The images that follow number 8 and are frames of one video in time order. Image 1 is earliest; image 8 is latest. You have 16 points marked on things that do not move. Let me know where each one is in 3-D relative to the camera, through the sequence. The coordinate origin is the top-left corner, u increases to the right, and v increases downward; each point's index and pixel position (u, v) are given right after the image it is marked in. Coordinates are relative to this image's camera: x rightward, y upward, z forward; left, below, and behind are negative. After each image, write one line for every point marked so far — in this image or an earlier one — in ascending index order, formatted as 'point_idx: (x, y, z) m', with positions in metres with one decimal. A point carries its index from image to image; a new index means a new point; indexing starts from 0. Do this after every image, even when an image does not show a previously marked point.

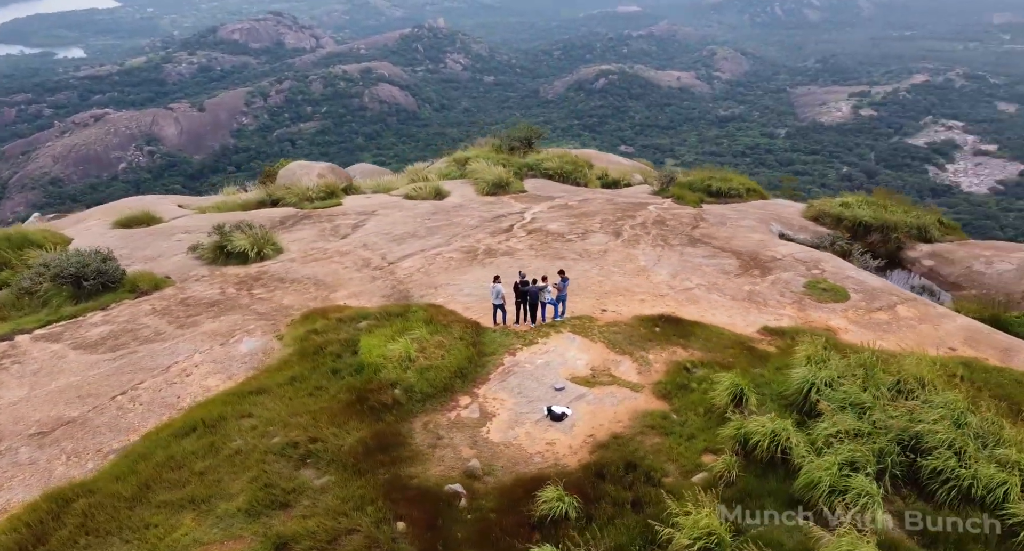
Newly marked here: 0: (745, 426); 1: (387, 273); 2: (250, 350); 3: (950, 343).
0: (+1.9, -1.2, +5.1) m
1: (-1.9, 0.0, +9.7) m
2: (-2.9, -0.8, +7.2) m
3: (+5.4, -0.8, +8.2) m
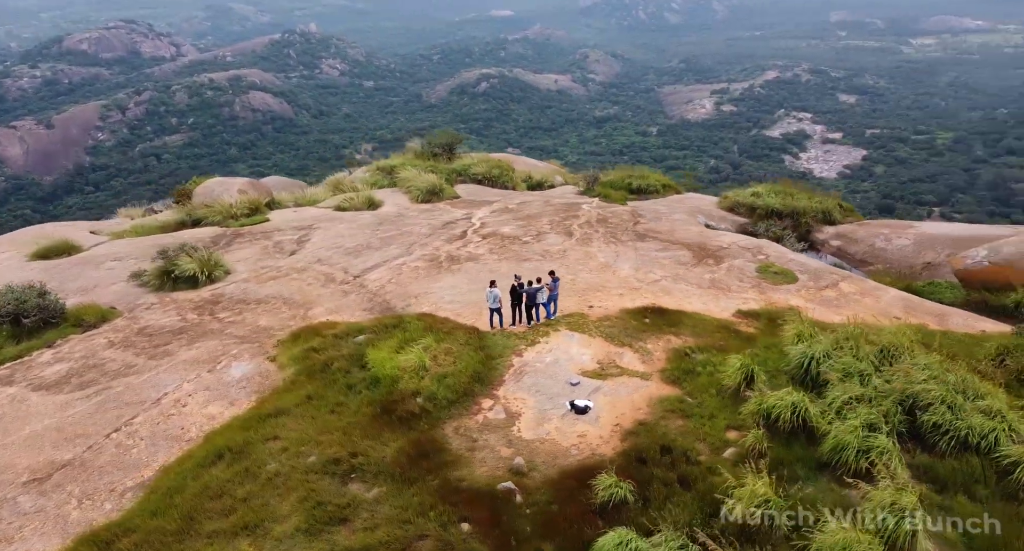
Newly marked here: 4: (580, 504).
0: (+2.2, -1.1, +5.5) m
1: (-2.3, -0.2, +9.5) m
2: (-2.8, -1.0, +6.9) m
3: (+5.2, -0.5, +9.1) m
4: (+0.5, -1.6, +4.7) m
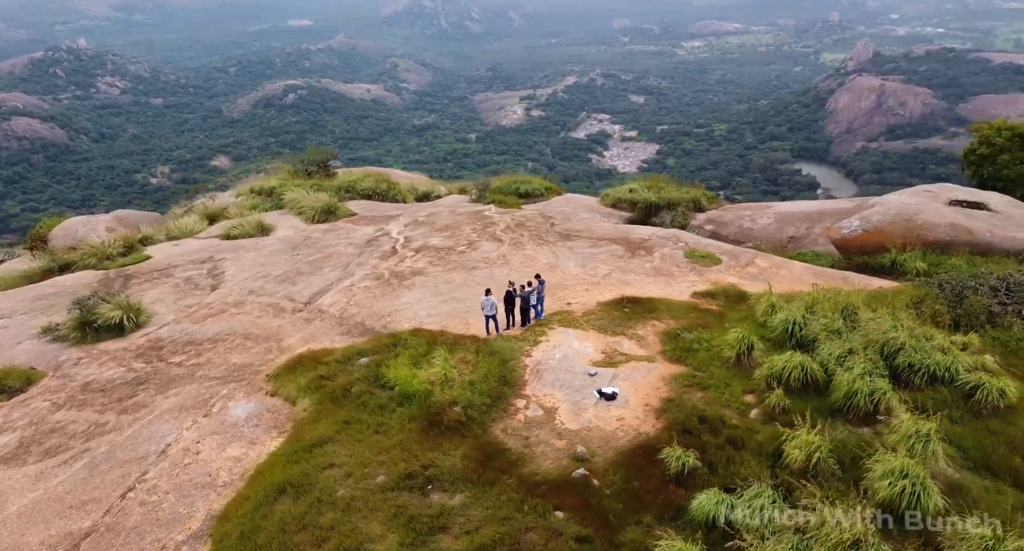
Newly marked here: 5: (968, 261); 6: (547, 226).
0: (+2.5, -0.9, +6.3) m
1: (-2.8, -0.5, +9.3) m
2: (-2.6, -1.4, +6.6) m
3: (+4.7, -0.1, +10.4) m
4: (+1.2, -1.6, +5.1) m
5: (+7.8, +0.2, +11.4) m
6: (+0.7, +1.1, +14.8) m
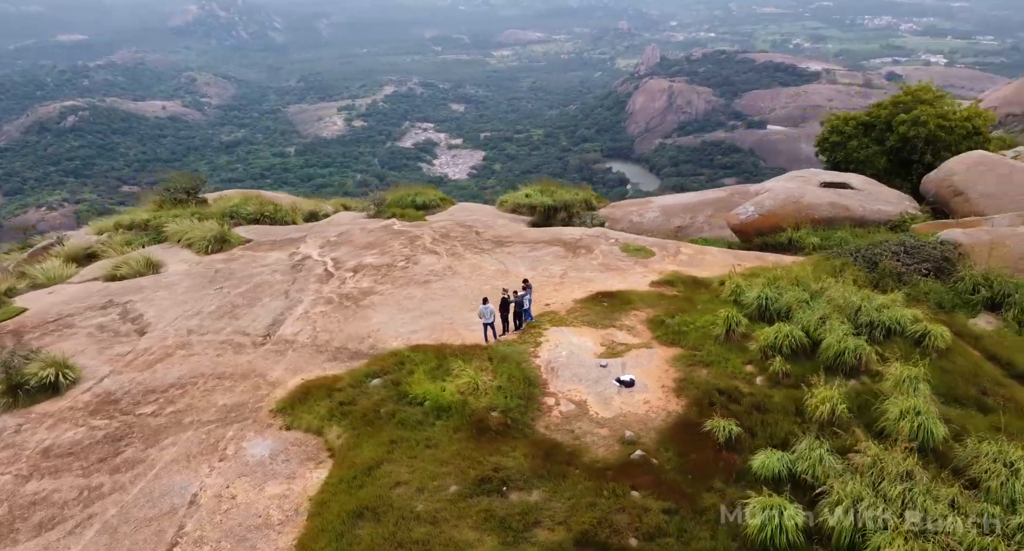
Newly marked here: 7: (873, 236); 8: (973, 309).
0: (+2.7, -0.7, +7.1) m
1: (-3.1, -0.9, +8.9) m
2: (-2.3, -1.7, +6.4) m
3: (+3.9, +0.2, +11.6) m
4: (+1.7, -1.5, +5.7) m
5: (+6.7, +0.8, +13.1) m
6: (-0.9, +0.9, +15.1) m
7: (+7.1, +0.8, +12.9) m
8: (+6.6, -0.4, +9.4) m
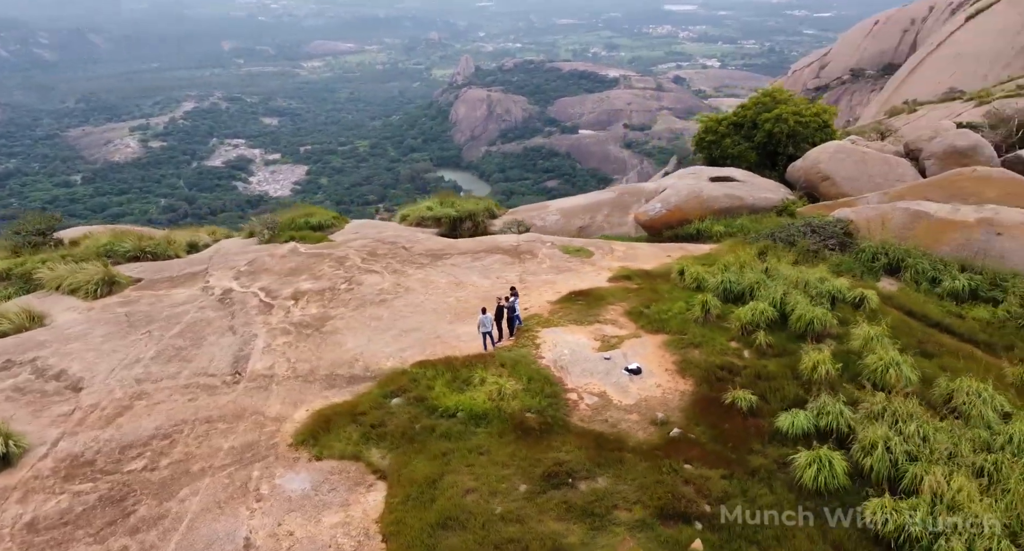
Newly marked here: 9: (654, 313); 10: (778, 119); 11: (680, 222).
0: (+2.8, -0.5, +8.0) m
1: (-3.2, -1.3, +8.6) m
2: (-1.9, -2.0, +6.2) m
3: (+2.9, +0.4, +12.6) m
4: (+2.1, -1.3, +6.3) m
5: (+5.3, +1.2, +14.7) m
6: (-2.5, +0.6, +15.1) m
7: (+5.7, +1.2, +14.6) m
8: (+6.1, +0.1, +11.0) m
9: (+1.9, -0.5, +8.7) m
10: (+7.3, +4.3, +18.6) m
11: (+4.0, +1.3, +15.8) m
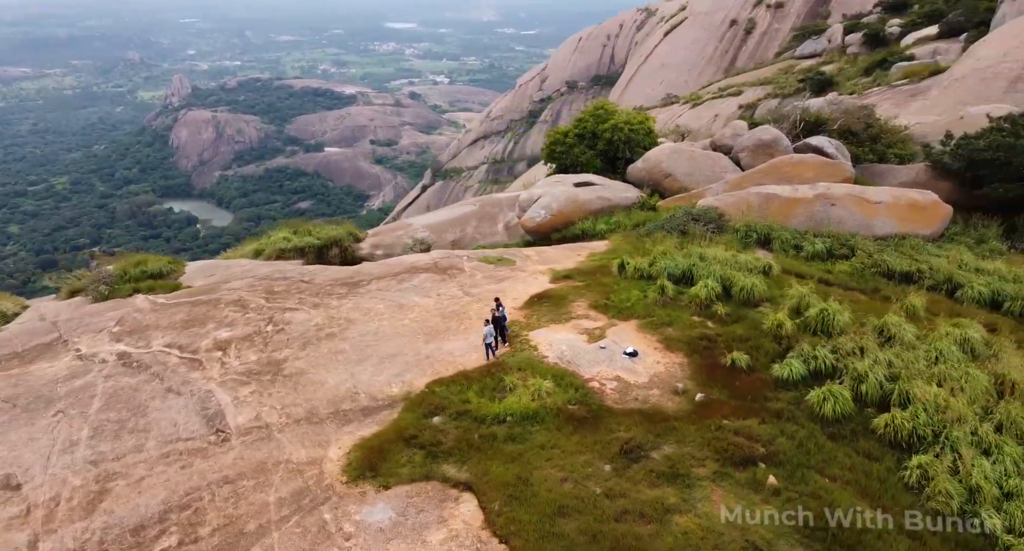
0: (+2.6, -0.3, +9.3) m
1: (-3.2, -1.9, +8.2) m
2: (-1.2, -2.2, +6.3) m
3: (+1.3, +0.5, +13.8) m
4: (+2.6, -1.1, +7.6) m
5: (+2.9, +1.4, +16.5) m
6: (-4.6, -0.2, +14.6) m
7: (+3.3, +1.5, +16.5) m
8: (+4.8, +0.6, +13.2) m
9: (+1.5, -0.4, +9.7) m
10: (+3.3, +4.6, +20.8) m
11: (+1.3, +1.3, +17.2) m
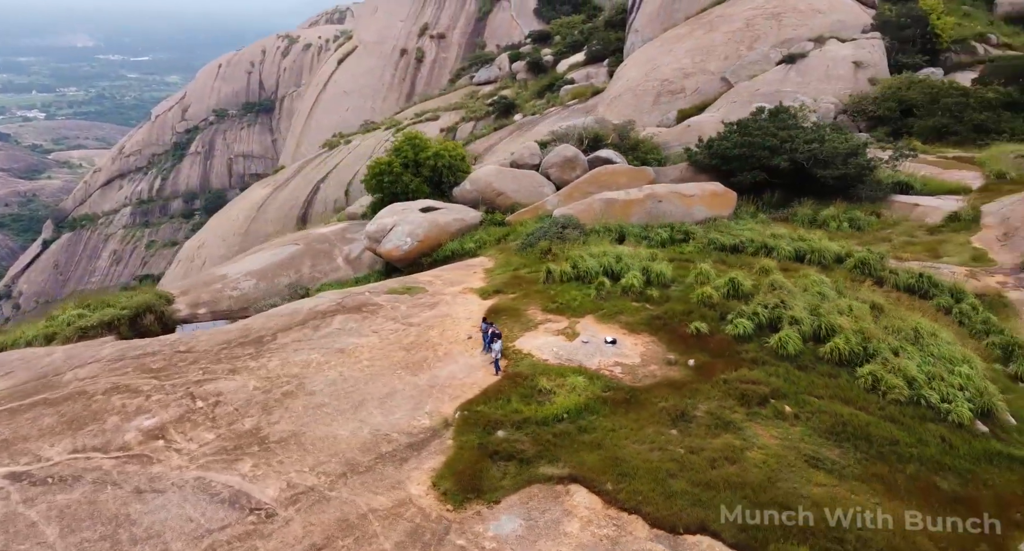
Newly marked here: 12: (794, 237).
0: (+2.0, -0.1, +10.9) m
1: (-2.5, -2.6, +7.7) m
2: (+0.1, -2.5, +6.7) m
3: (-0.9, +0.1, +14.6) m
4: (+2.8, -0.9, +9.3) m
5: (-0.7, +1.1, +17.7) m
6: (-6.5, -1.6, +13.0) m
7: (-0.3, +1.2, +17.8) m
8: (+2.4, +0.8, +15.4) m
9: (+0.9, -0.5, +10.9) m
10: (-2.5, +4.0, +21.8) m
11: (-2.4, +0.7, +17.7) m
12: (+6.7, +0.9, +15.8) m
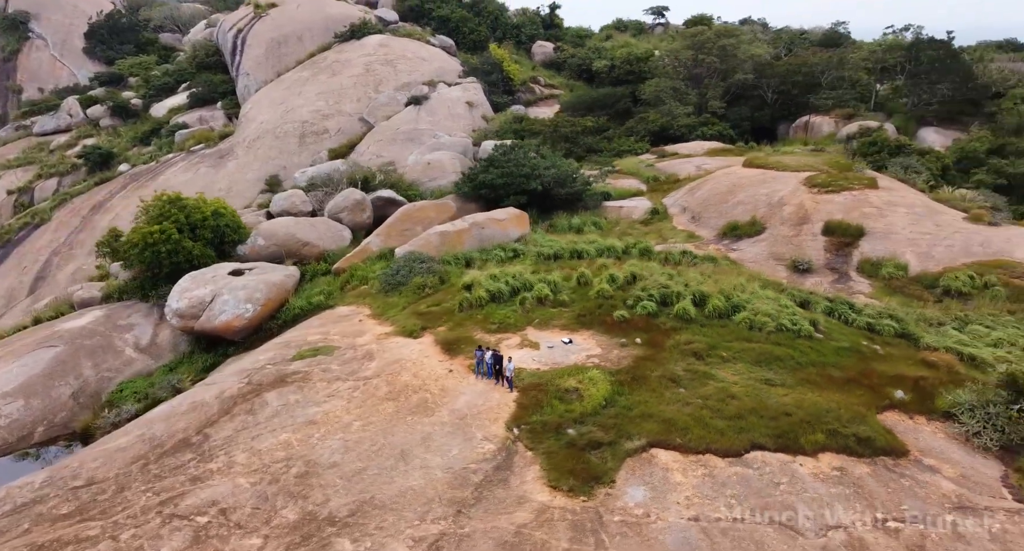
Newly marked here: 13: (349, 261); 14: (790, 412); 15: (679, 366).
0: (+0.8, -0.4, +12.8) m
1: (-1.0, -3.2, +7.7) m
2: (+1.6, -2.6, +8.1) m
3: (-3.5, -1.0, +14.5) m
4: (+2.4, -0.8, +11.7) m
5: (-4.9, -0.3, +17.4) m
6: (-7.2, -3.4, +10.5) m
7: (-4.7, -0.1, +17.7) m
8: (-1.2, +0.2, +16.9) m
9: (-0.1, -0.9, +12.2) m
10: (-9.0, +1.8, +20.1) m
11: (-6.3, -1.0, +16.6) m
12: (+2.3, +1.0, +19.3) m
13: (-4.6, +0.3, +18.4) m
14: (+4.0, -2.0, +9.5) m
15: (+2.8, -1.4, +10.4) m
